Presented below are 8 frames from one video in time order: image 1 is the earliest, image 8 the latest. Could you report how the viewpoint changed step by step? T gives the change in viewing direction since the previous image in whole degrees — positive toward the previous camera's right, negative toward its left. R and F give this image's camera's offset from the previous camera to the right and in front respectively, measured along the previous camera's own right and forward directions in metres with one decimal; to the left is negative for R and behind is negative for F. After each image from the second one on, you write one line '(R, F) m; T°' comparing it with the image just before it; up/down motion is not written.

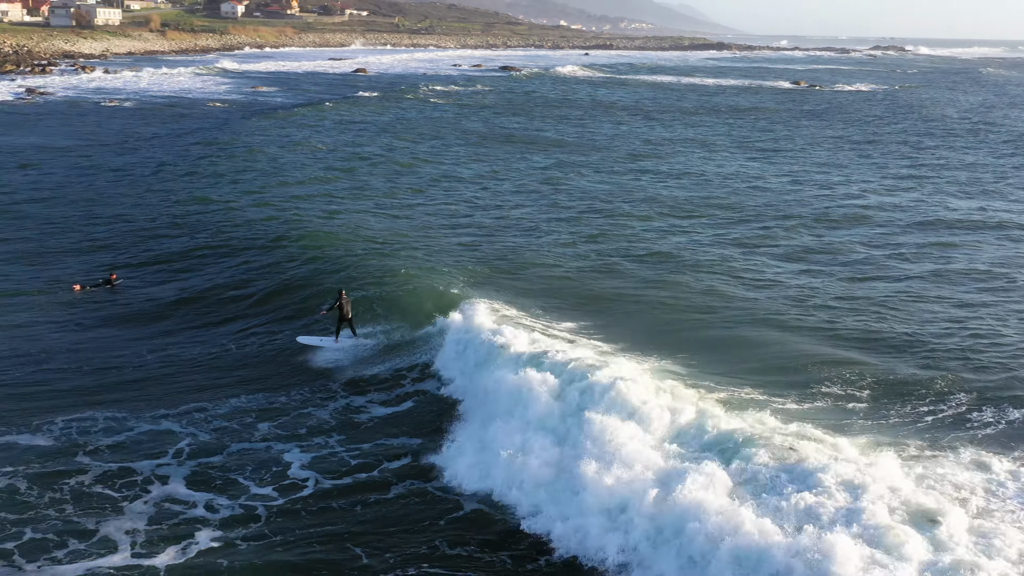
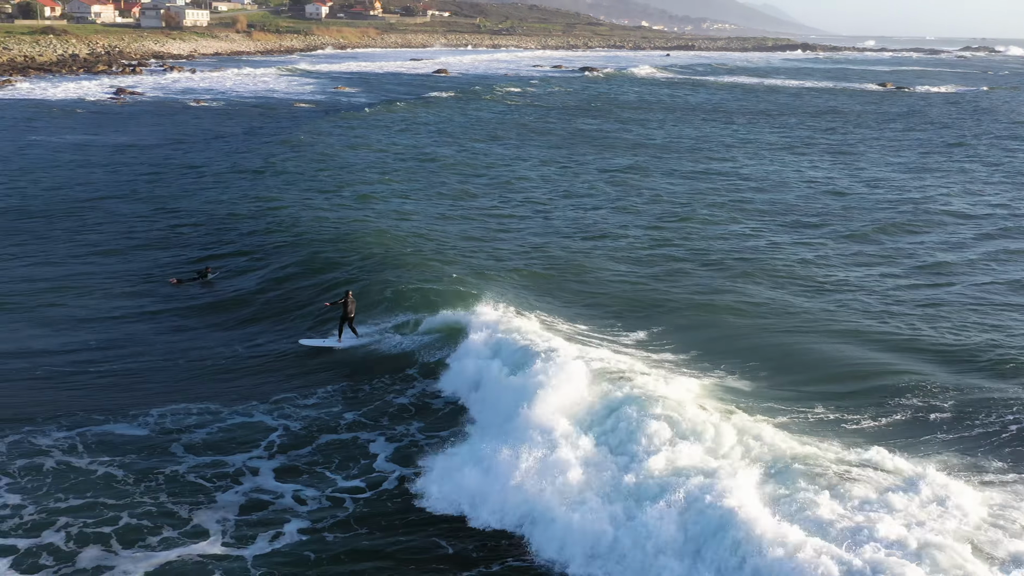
(+0.1, +0.2) m; -5°
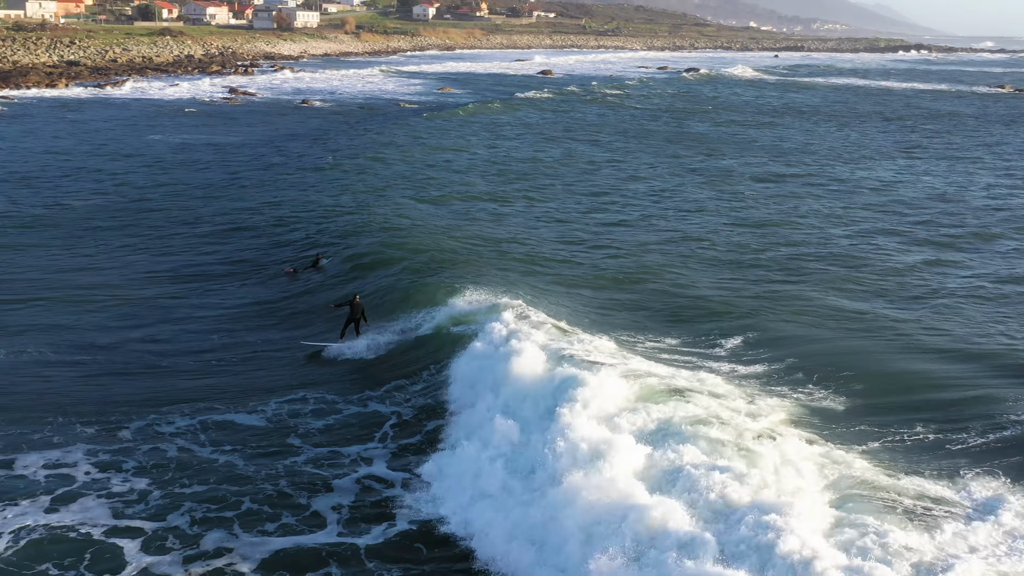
(+0.3, +0.2) m; -7°
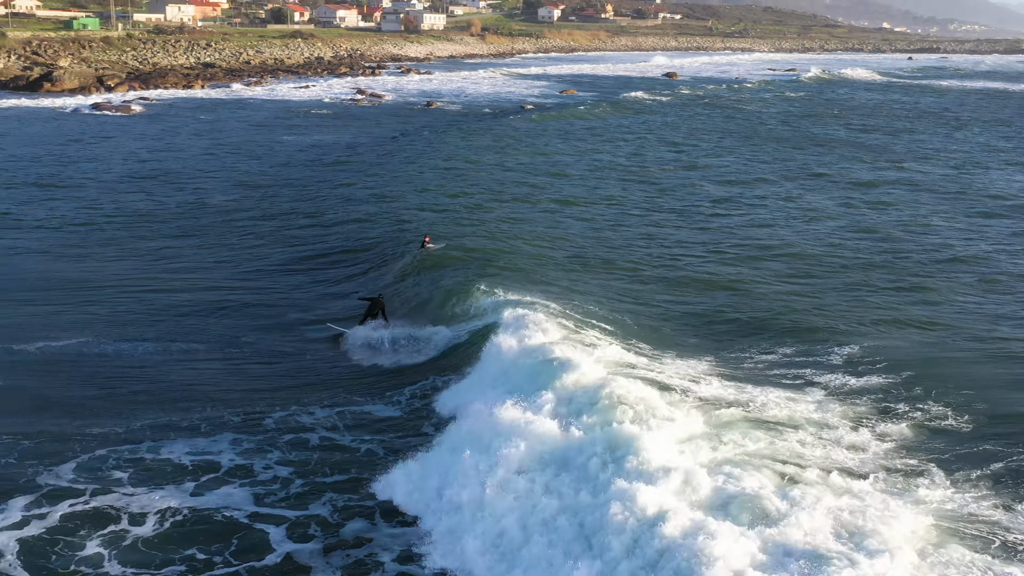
(-0.2, 0.0) m; -7°
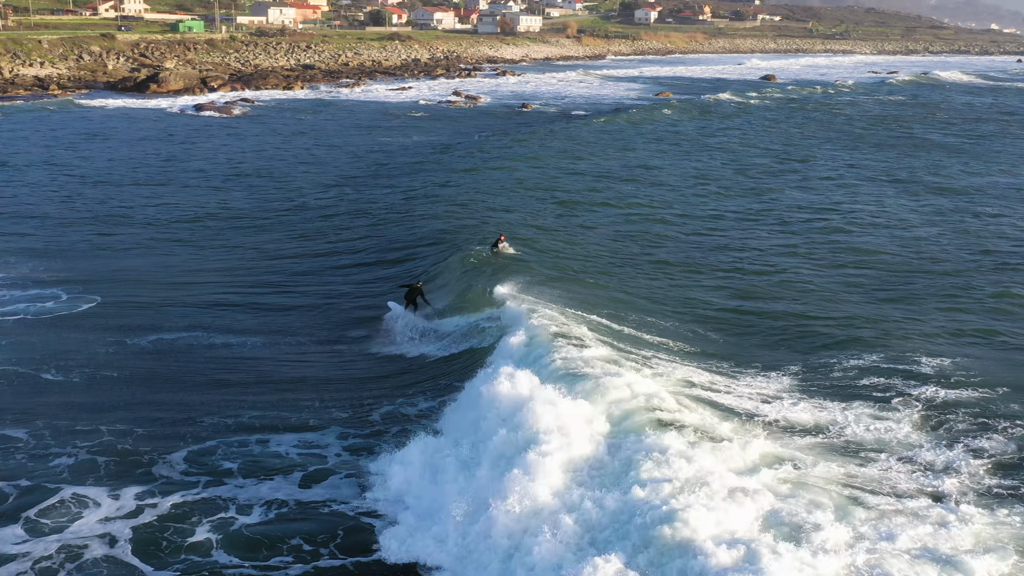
(-0.9, +0.1) m; -4°
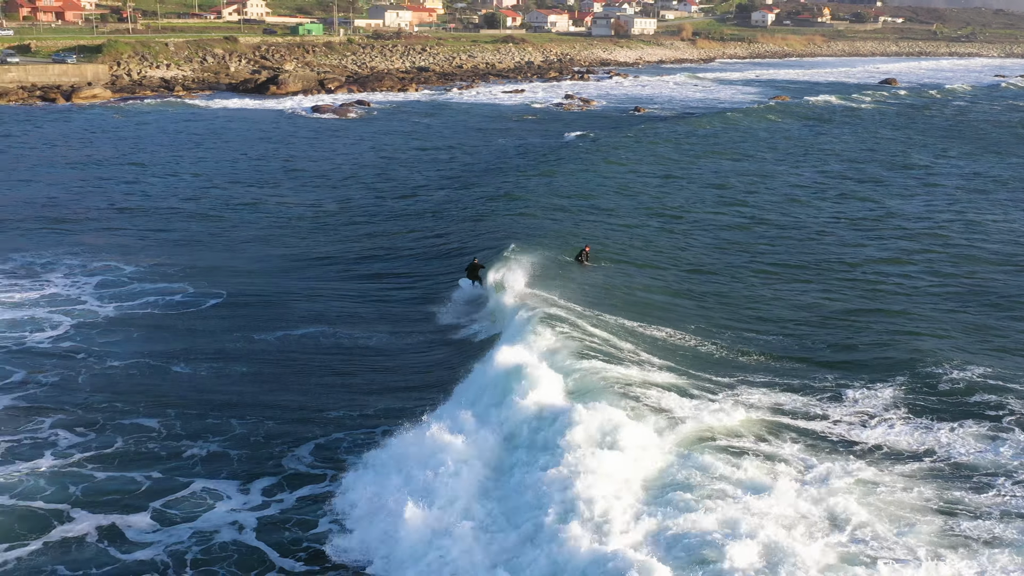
(-1.1, +0.1) m; -4°
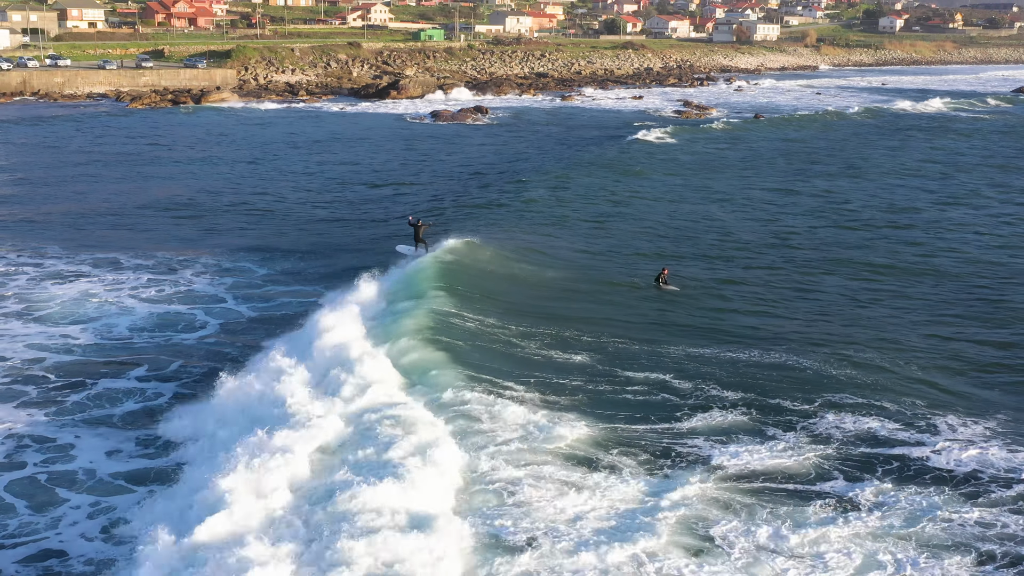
(-1.2, 0.0) m; -4°
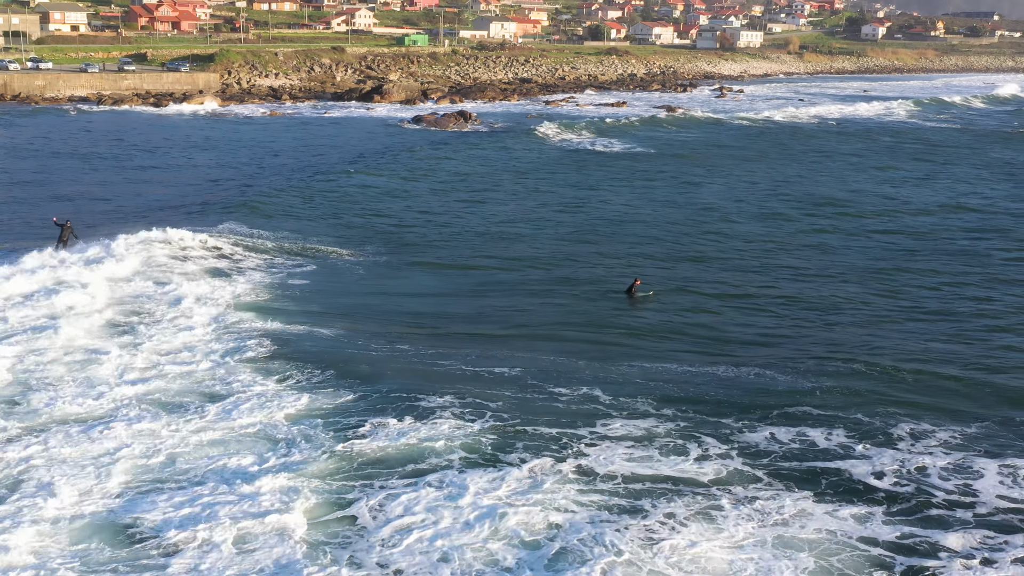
(+0.2, 0.0) m; +1°
